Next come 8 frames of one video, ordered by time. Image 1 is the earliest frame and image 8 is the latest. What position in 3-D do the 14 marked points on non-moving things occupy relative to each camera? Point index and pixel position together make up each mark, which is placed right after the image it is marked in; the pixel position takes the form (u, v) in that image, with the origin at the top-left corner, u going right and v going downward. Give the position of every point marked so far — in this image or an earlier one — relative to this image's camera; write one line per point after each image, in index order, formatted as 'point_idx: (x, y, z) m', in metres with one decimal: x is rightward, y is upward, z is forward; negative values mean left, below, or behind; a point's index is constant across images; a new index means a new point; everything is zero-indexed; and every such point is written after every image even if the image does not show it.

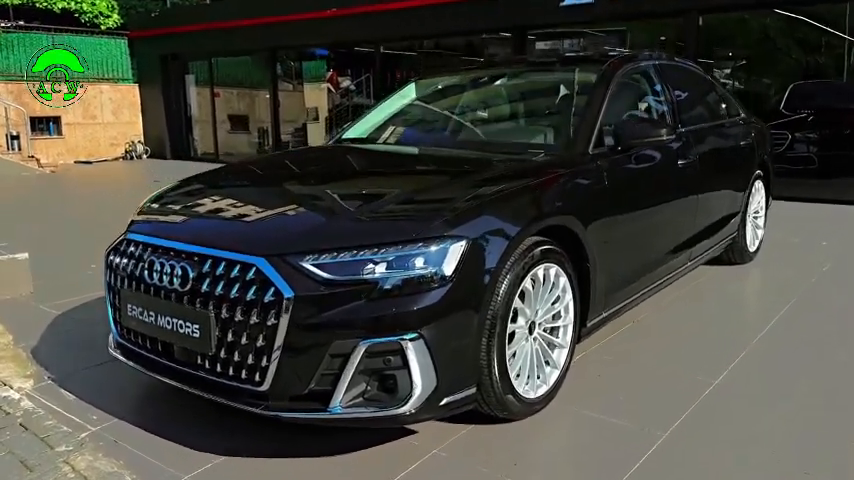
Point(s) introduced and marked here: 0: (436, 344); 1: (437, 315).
0: (0.0, -0.4, +2.7) m
1: (0.0, -0.3, +2.7) m
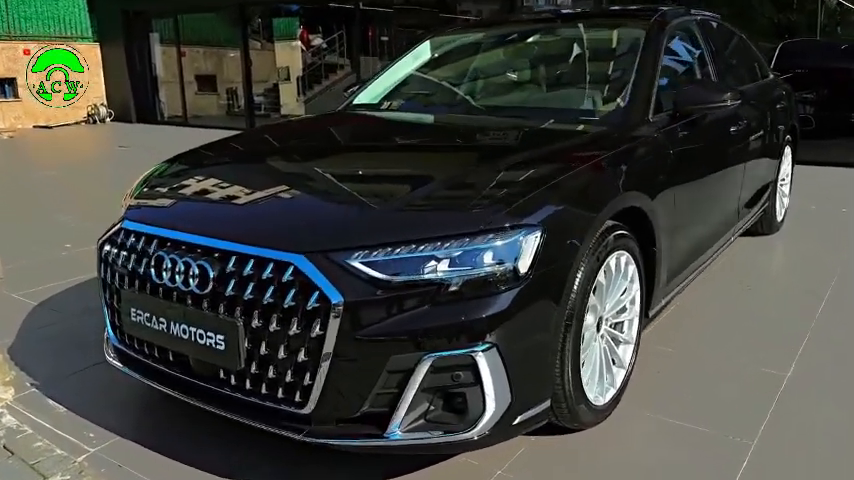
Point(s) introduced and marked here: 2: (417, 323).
0: (+0.3, -0.4, +2.3) m
1: (+0.3, -0.3, +2.3) m
2: (0.0, -0.3, +2.2) m
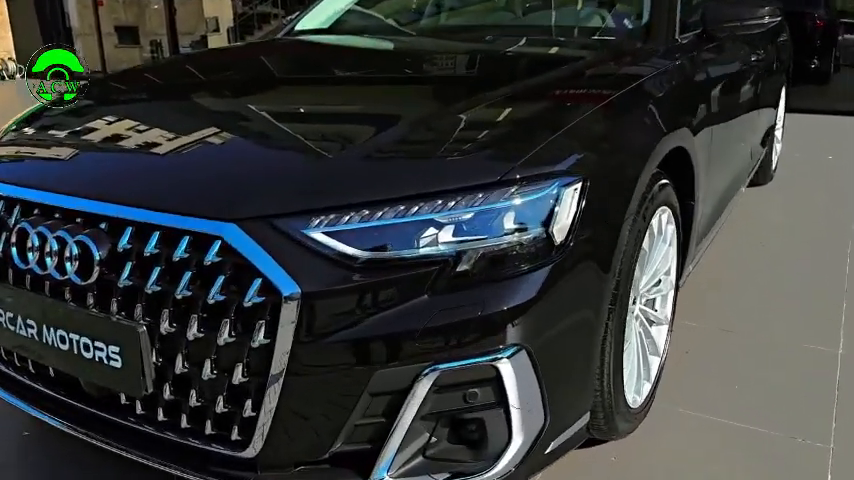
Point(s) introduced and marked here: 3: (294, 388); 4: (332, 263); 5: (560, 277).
0: (+0.3, -0.3, +1.6) m
1: (+0.3, -0.2, +1.6) m
2: (0.0, -0.2, +1.5) m
3: (-0.3, -0.3, +1.5) m
4: (-0.2, -0.1, +1.5) m
5: (+0.3, -0.1, +1.6) m
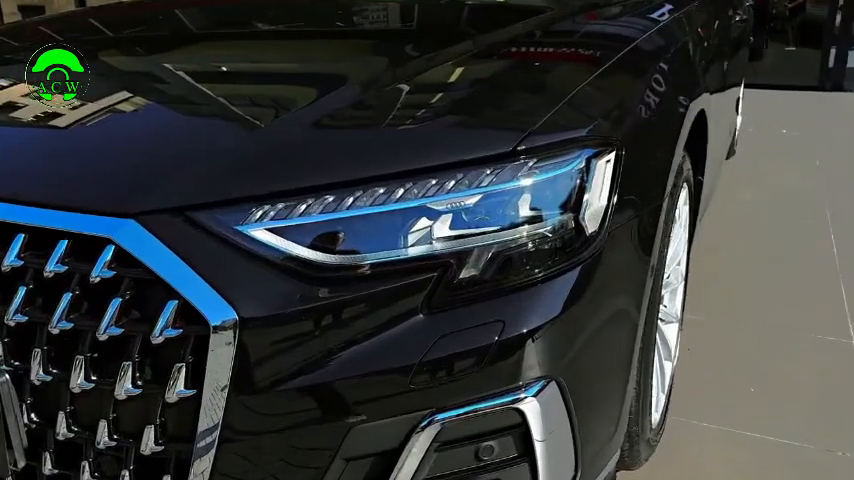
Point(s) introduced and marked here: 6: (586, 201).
0: (+0.2, -0.2, +1.2) m
1: (+0.2, -0.1, +1.2) m
2: (0.0, -0.2, +1.0) m
3: (-0.3, -0.3, +1.0) m
4: (-0.2, -0.1, +1.0) m
5: (+0.3, -0.1, +1.2) m
6: (+0.3, +0.1, +1.2) m
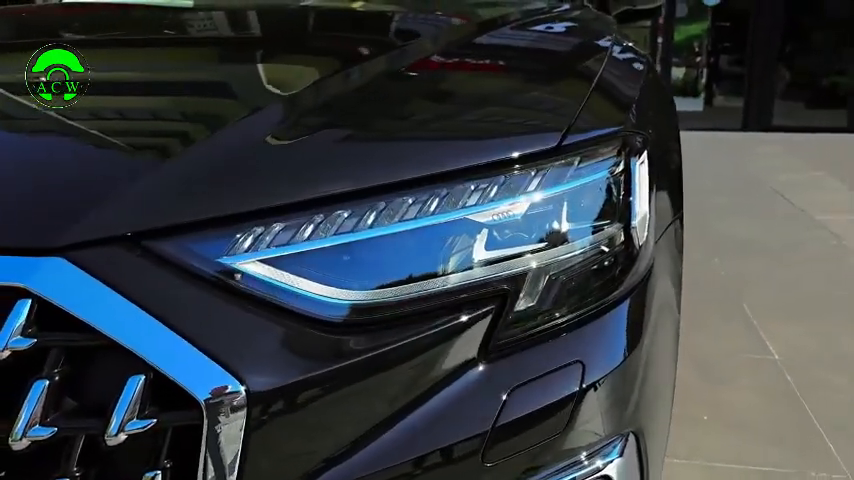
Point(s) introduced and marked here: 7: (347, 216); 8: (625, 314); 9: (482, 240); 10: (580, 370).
0: (+0.3, -0.3, +1.0) m
1: (+0.3, -0.2, +0.9) m
2: (0.0, -0.2, +0.8) m
3: (-0.2, -0.3, +0.7) m
4: (-0.1, -0.1, +0.7) m
5: (+0.3, -0.1, +1.0) m
6: (+0.3, 0.0, +1.0) m
7: (-0.1, 0.0, +0.8) m
8: (+0.3, -0.1, +0.9) m
9: (+0.1, 0.0, +0.8) m
10: (+0.2, -0.1, +0.8) m
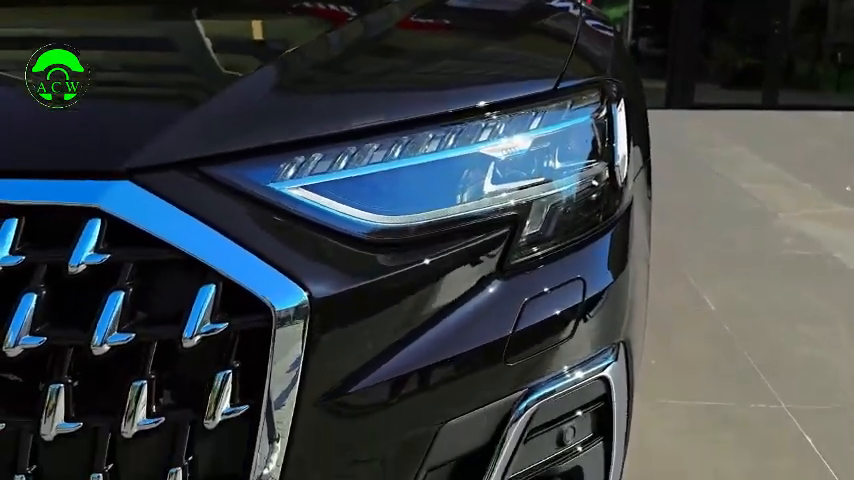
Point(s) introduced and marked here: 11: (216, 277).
0: (+0.3, -0.2, +1.1) m
1: (+0.3, -0.1, +1.1) m
2: (+0.1, -0.1, +0.9) m
3: (-0.1, -0.3, +0.8) m
4: (-0.1, 0.0, +0.8) m
5: (+0.3, 0.0, +1.1) m
6: (+0.3, +0.1, +1.1) m
7: (-0.1, +0.1, +0.8) m
8: (+0.3, 0.0, +1.1) m
9: (+0.1, +0.1, +0.9) m
10: (+0.2, -0.1, +0.9) m
11: (-0.2, 0.0, +0.7) m
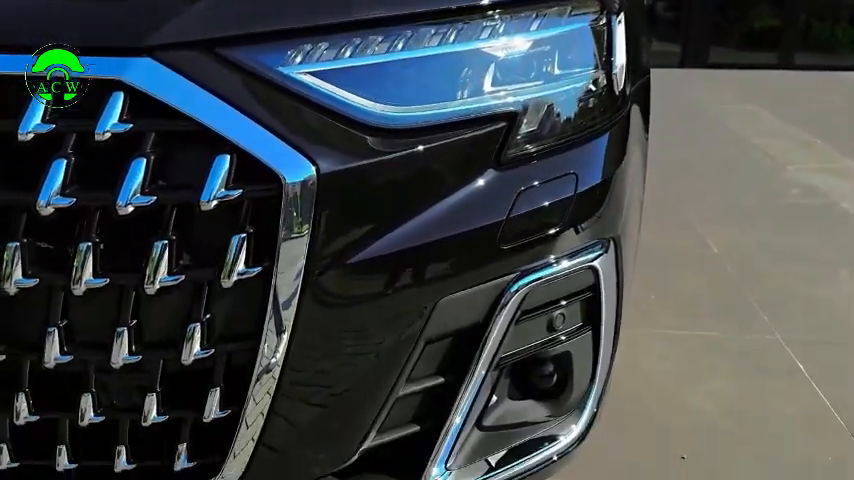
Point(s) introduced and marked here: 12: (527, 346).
0: (+0.3, 0.0, +1.1) m
1: (+0.3, +0.1, +1.1) m
2: (+0.1, 0.0, +0.9) m
3: (-0.1, -0.1, +0.8) m
4: (-0.1, +0.1, +0.8) m
5: (+0.3, +0.1, +1.1) m
6: (+0.3, +0.3, +1.1) m
7: (-0.1, +0.2, +0.9) m
8: (+0.3, +0.2, +1.1) m
9: (+0.1, +0.2, +1.0) m
10: (+0.2, +0.1, +1.0) m
11: (-0.2, +0.1, +0.8) m
12: (+0.2, -0.1, +1.0) m
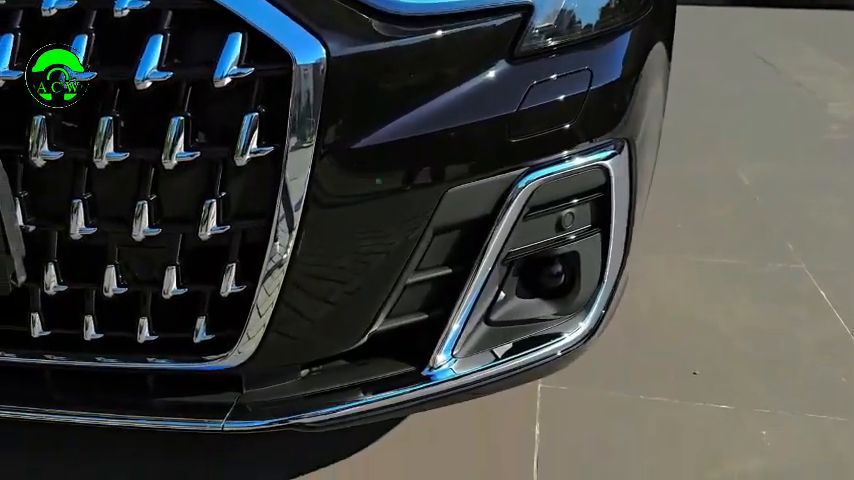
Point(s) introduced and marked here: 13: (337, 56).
0: (+0.3, +0.1, +1.1) m
1: (+0.3, +0.2, +1.1) m
2: (+0.1, +0.2, +0.9) m
3: (-0.1, 0.0, +0.9) m
4: (-0.1, +0.3, +0.9) m
5: (+0.3, +0.3, +1.1) m
6: (+0.3, +0.4, +1.1) m
7: (0.0, +0.4, +0.9) m
8: (+0.3, +0.3, +1.1) m
9: (+0.1, +0.4, +1.0) m
10: (+0.2, +0.2, +1.0) m
11: (-0.2, +0.2, +0.8) m
12: (+0.2, 0.0, +1.1) m
13: (-0.1, +0.2, +0.8) m
